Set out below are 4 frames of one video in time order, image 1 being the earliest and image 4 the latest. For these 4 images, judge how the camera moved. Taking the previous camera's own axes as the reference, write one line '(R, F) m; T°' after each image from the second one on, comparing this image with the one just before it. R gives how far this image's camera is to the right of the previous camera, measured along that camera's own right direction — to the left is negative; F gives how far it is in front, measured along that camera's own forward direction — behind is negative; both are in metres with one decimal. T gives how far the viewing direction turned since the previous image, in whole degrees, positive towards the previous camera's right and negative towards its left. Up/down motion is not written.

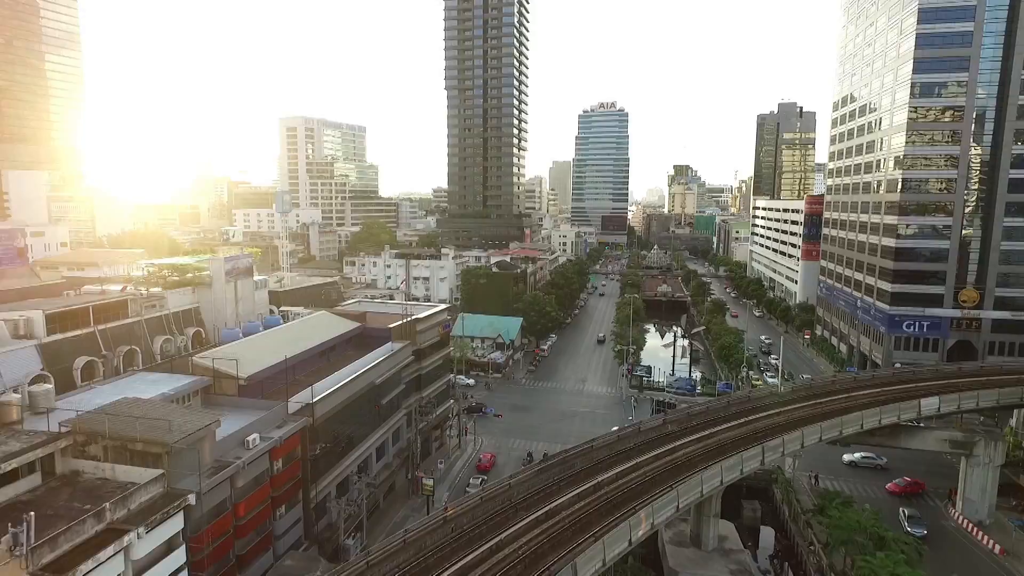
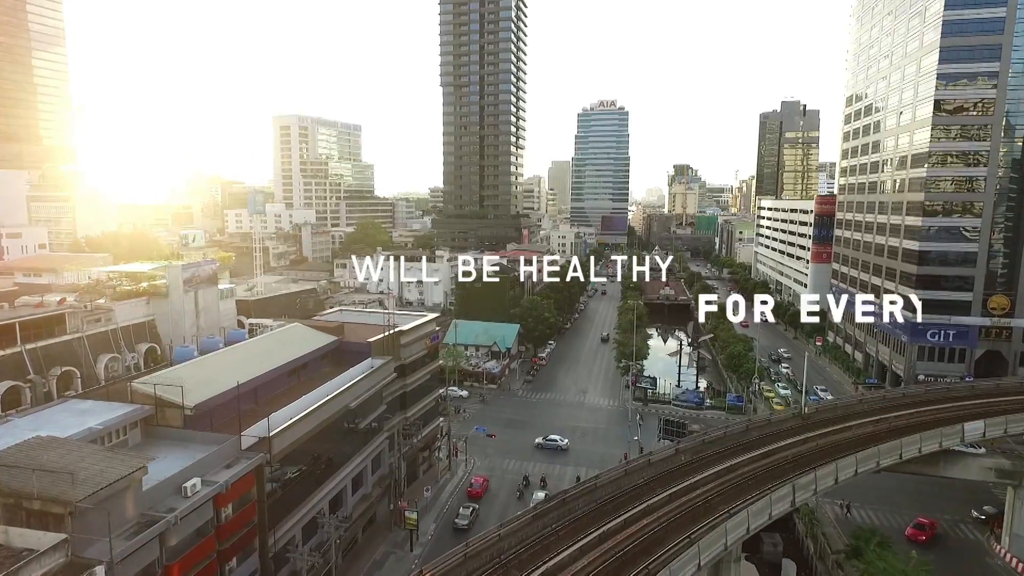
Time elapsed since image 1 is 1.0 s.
(+0.3, +3.4) m; 0°
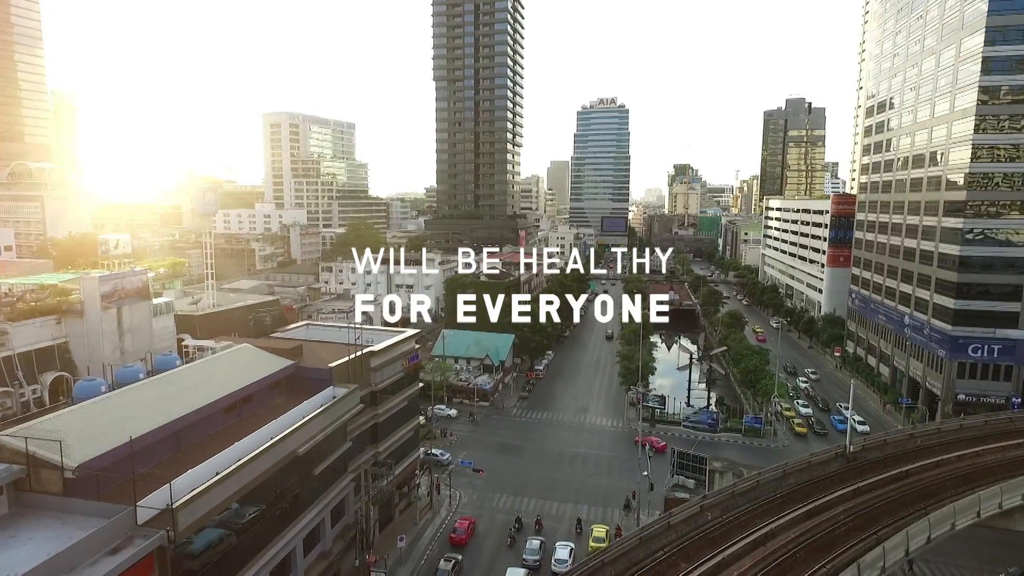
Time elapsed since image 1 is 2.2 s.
(+0.5, +4.9) m; 0°
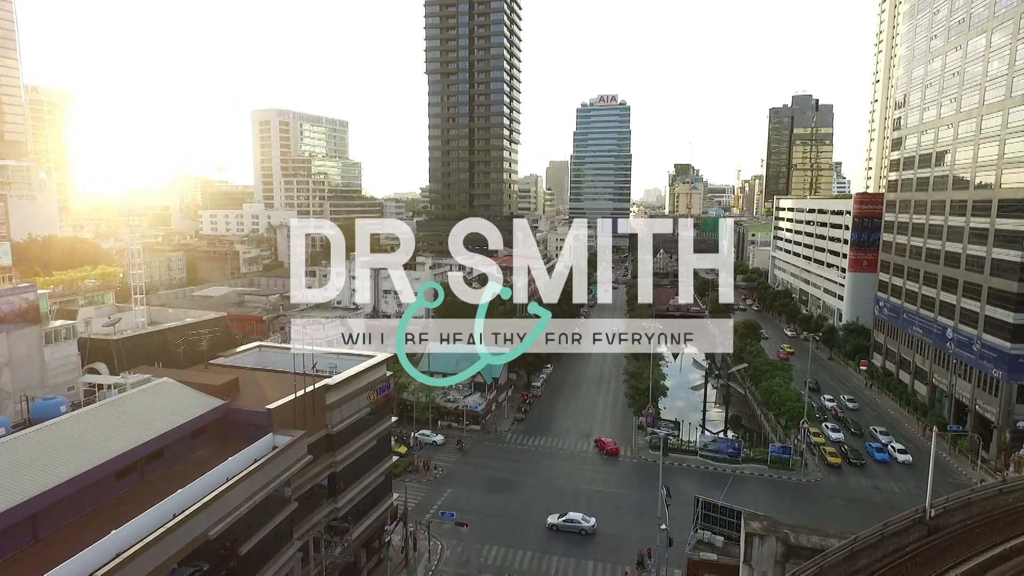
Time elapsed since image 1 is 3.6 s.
(+0.4, +5.4) m; 0°
